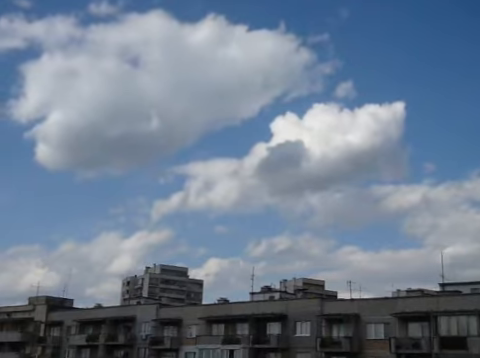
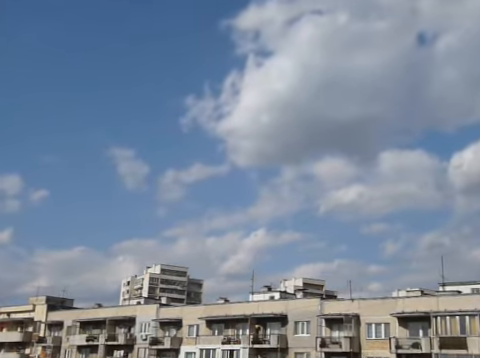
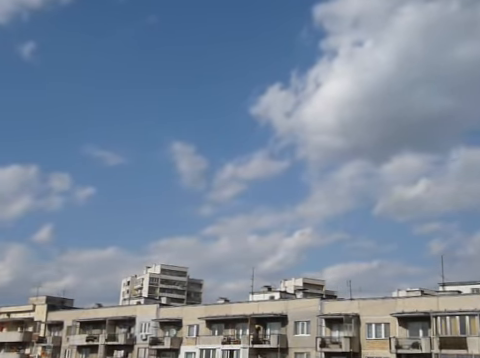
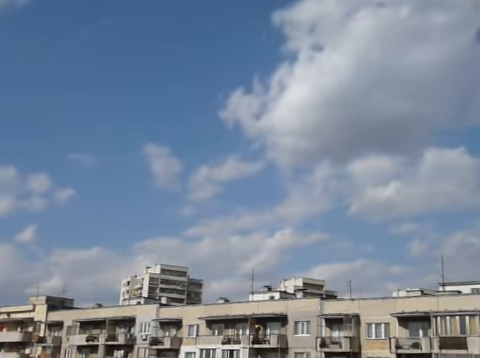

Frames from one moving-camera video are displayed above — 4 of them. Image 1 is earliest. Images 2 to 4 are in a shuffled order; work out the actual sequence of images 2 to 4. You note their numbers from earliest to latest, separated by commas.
2, 4, 3
